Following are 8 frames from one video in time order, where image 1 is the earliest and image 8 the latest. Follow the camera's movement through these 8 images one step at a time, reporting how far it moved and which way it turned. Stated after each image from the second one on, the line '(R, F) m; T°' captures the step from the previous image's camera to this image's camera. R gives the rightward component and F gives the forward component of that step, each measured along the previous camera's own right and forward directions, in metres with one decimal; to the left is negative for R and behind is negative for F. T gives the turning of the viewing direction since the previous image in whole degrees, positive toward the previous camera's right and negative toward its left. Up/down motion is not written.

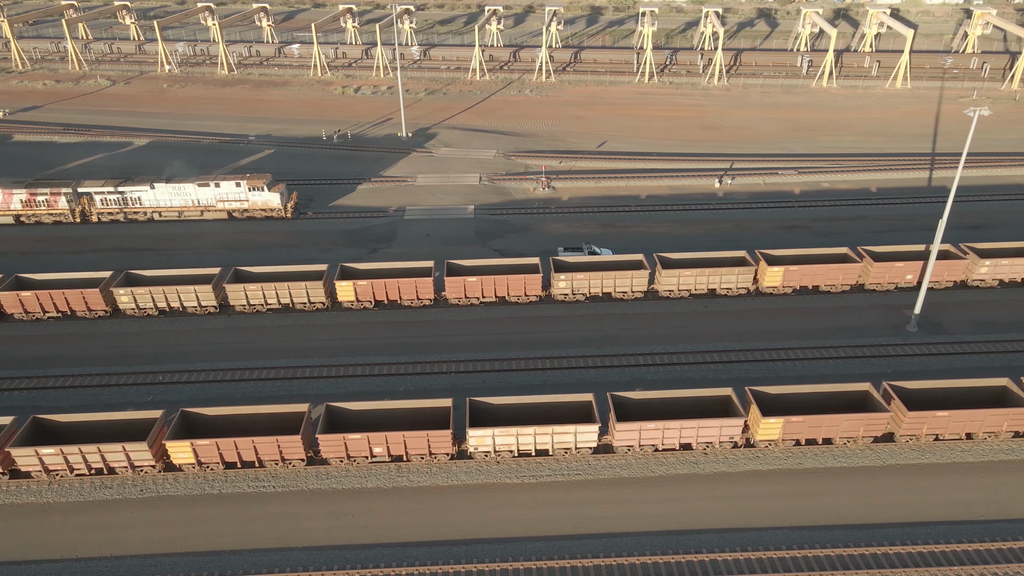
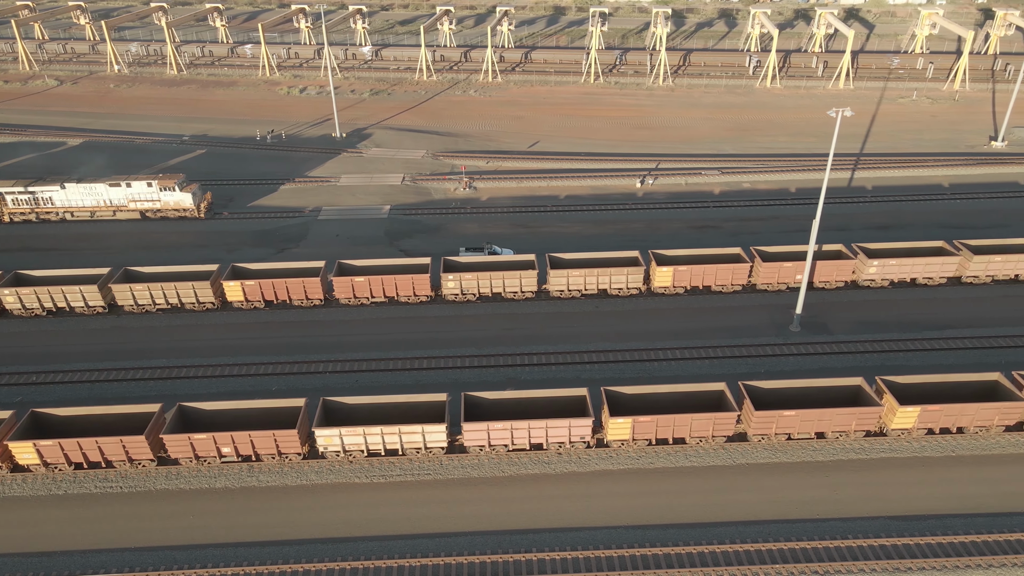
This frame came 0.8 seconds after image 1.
(+5.5, -0.1) m; 0°
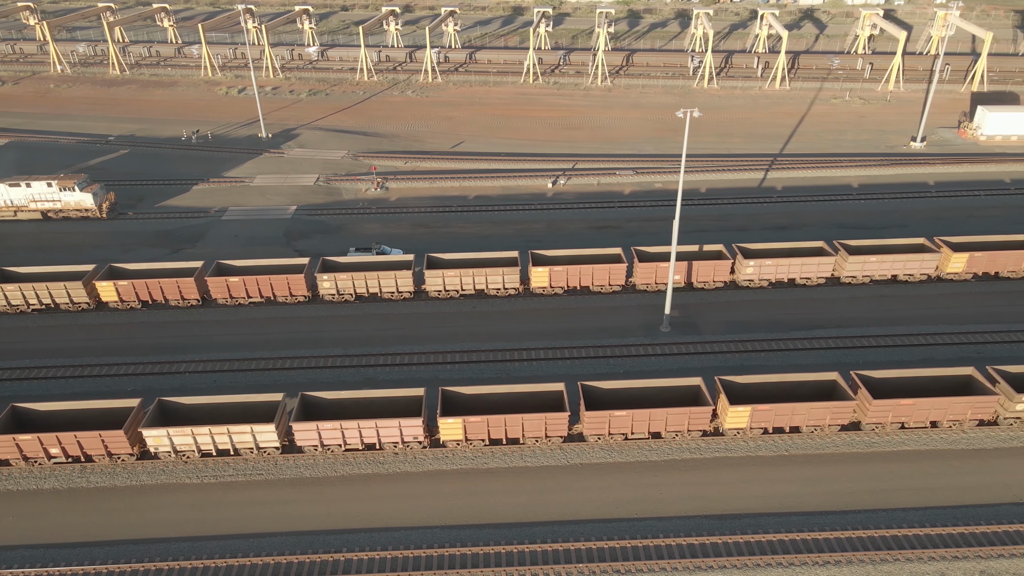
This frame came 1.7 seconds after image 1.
(+6.1, 0.0) m; 0°
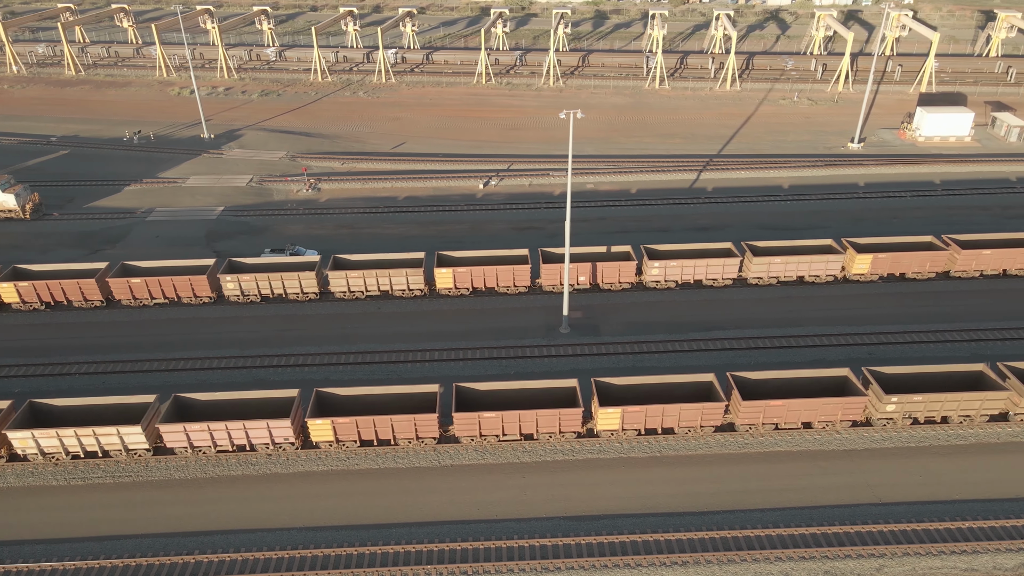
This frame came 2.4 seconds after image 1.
(+4.8, 0.0) m; 0°
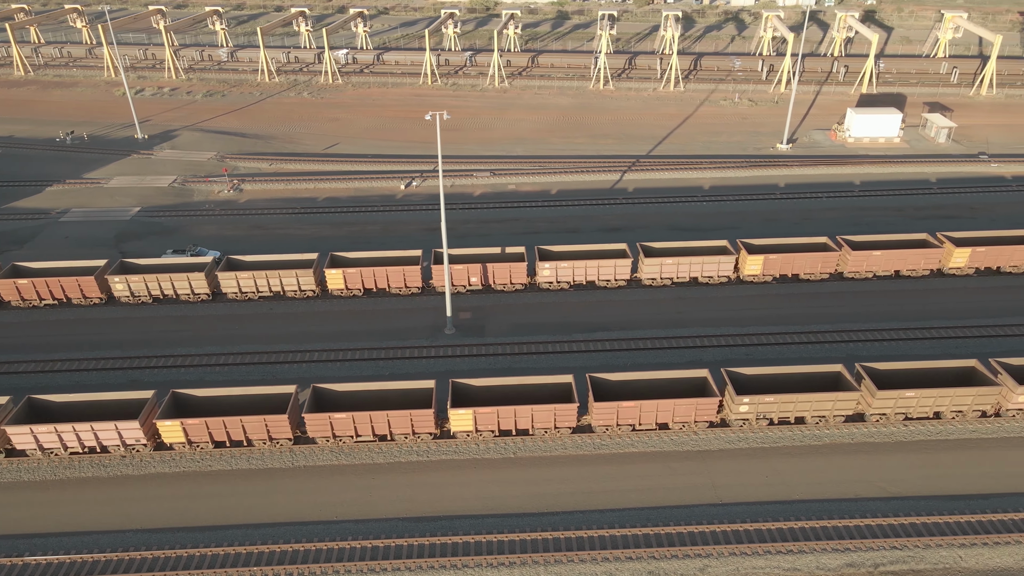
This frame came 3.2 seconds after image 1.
(+5.4, 0.0) m; 0°
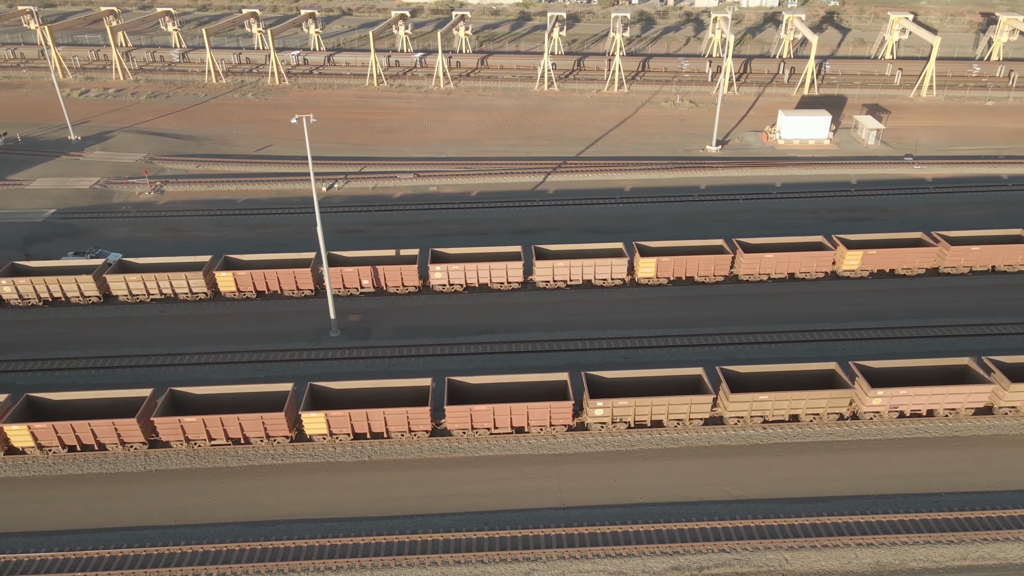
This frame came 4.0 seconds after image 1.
(+5.4, 0.0) m; 0°
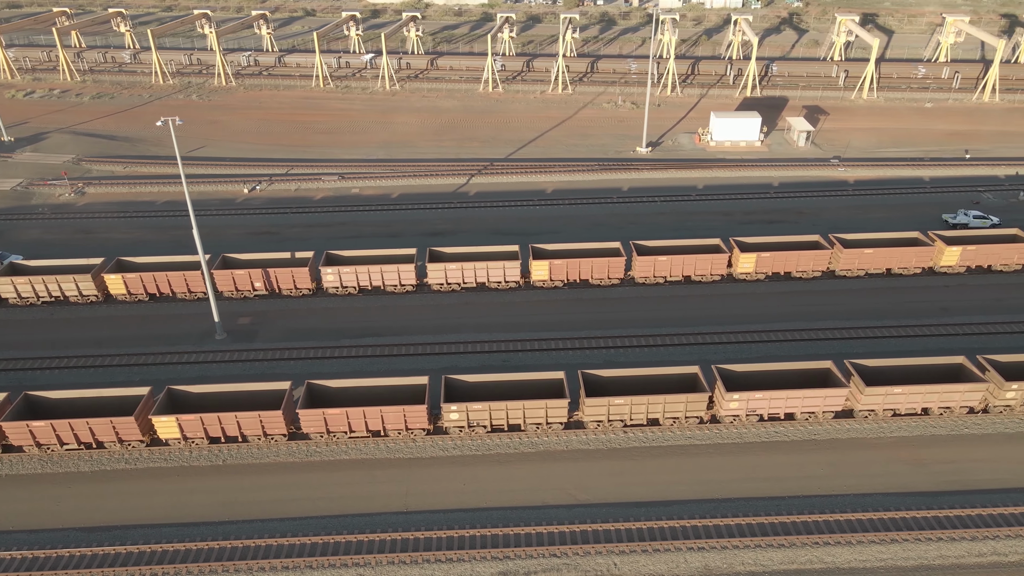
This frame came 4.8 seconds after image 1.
(+5.4, 0.0) m; 0°
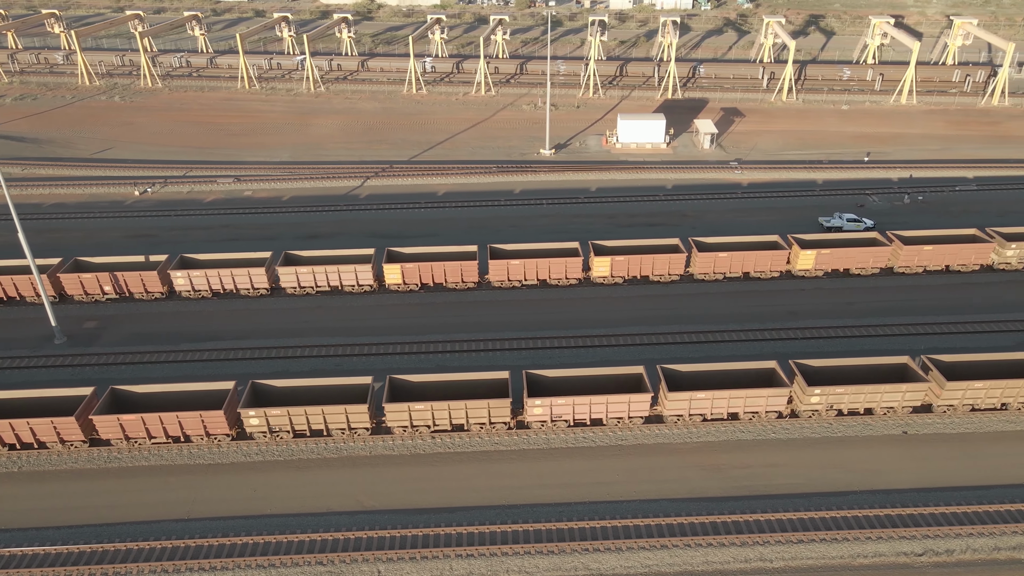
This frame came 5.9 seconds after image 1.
(+7.4, +0.1) m; 0°
